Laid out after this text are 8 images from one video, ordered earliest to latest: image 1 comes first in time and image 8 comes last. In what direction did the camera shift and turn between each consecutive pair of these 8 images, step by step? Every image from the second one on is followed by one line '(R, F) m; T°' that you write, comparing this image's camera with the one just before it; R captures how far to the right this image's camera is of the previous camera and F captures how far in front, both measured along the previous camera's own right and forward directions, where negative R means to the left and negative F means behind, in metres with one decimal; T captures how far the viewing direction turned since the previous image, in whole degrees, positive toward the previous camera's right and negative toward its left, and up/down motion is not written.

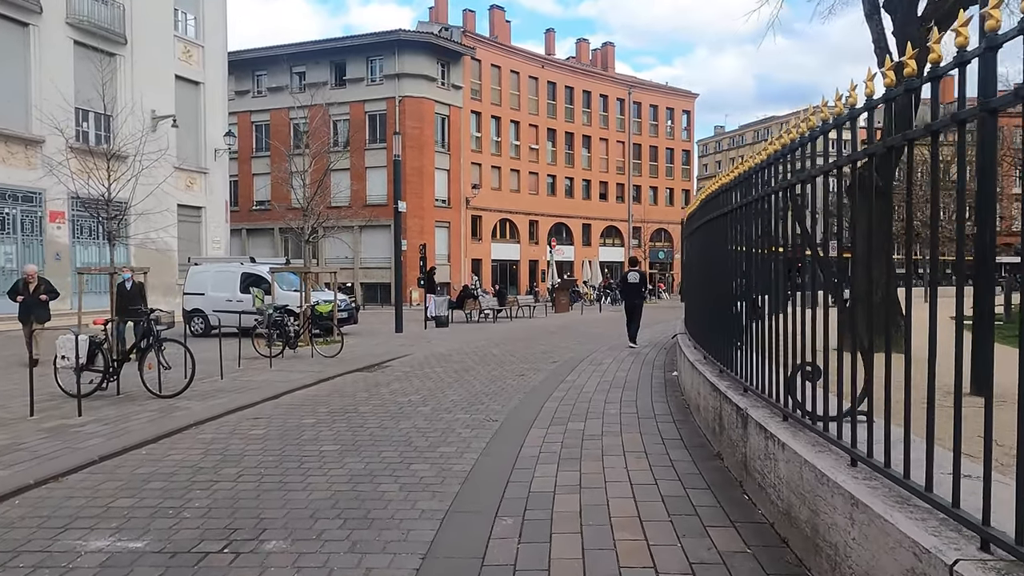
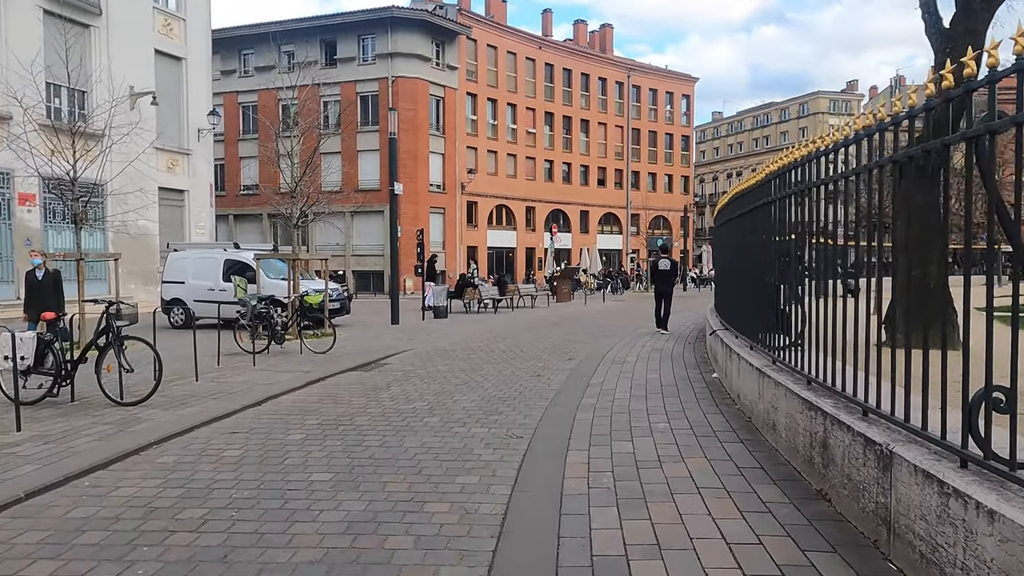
(-0.3, +1.2) m; +1°
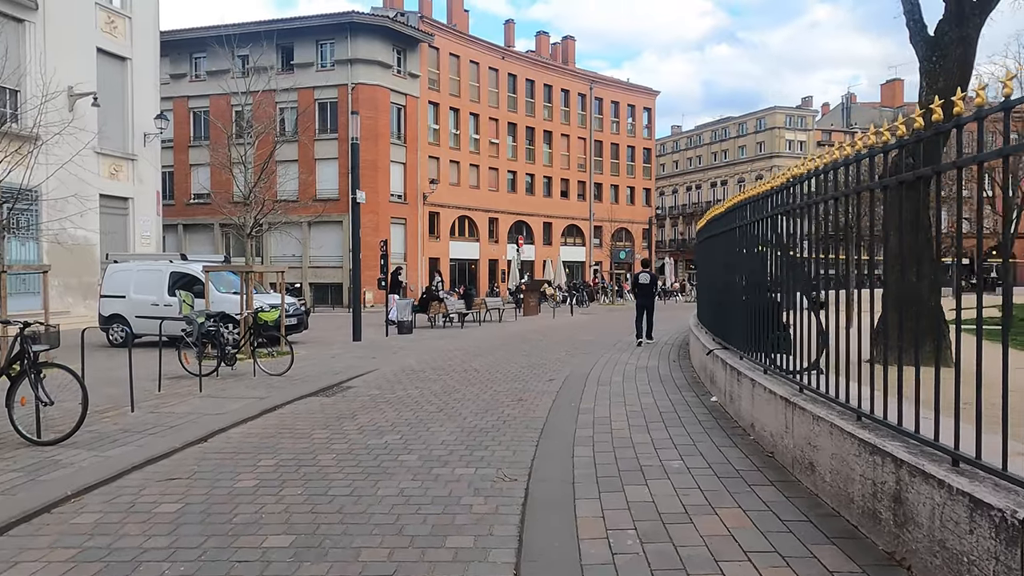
(-0.3, +0.8) m; +4°
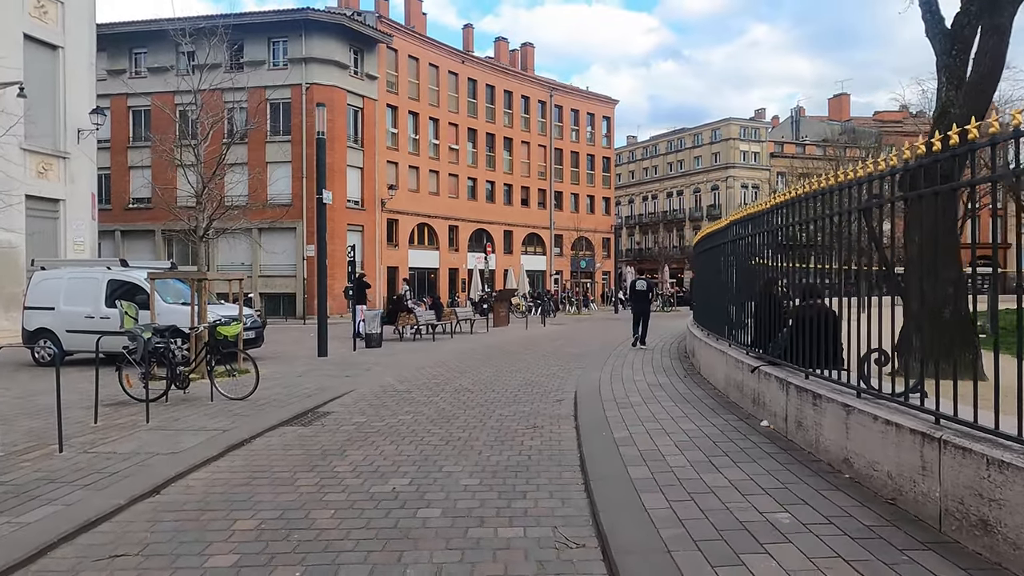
(-0.7, +1.2) m; +4°
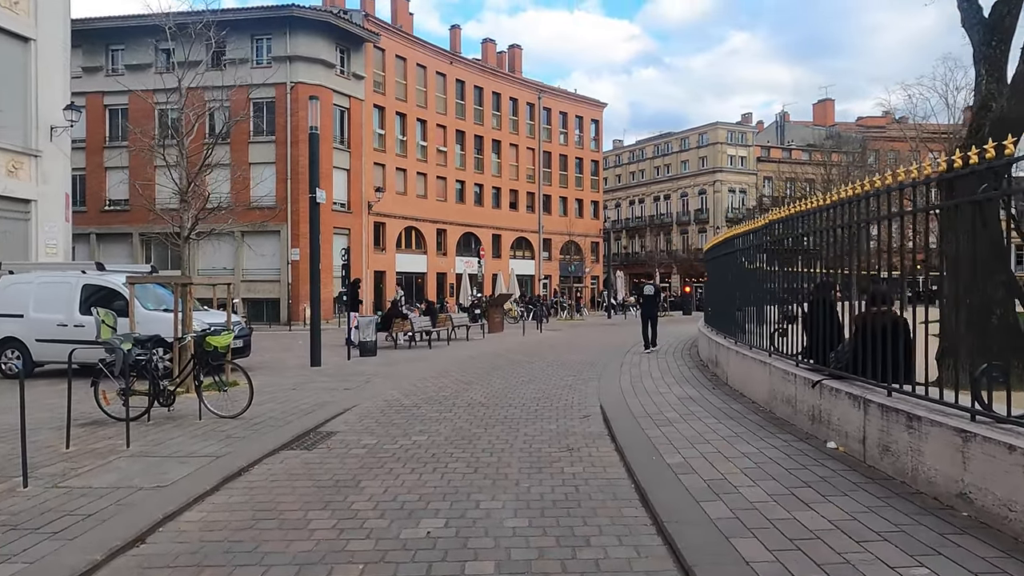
(-0.5, +0.8) m; +2°
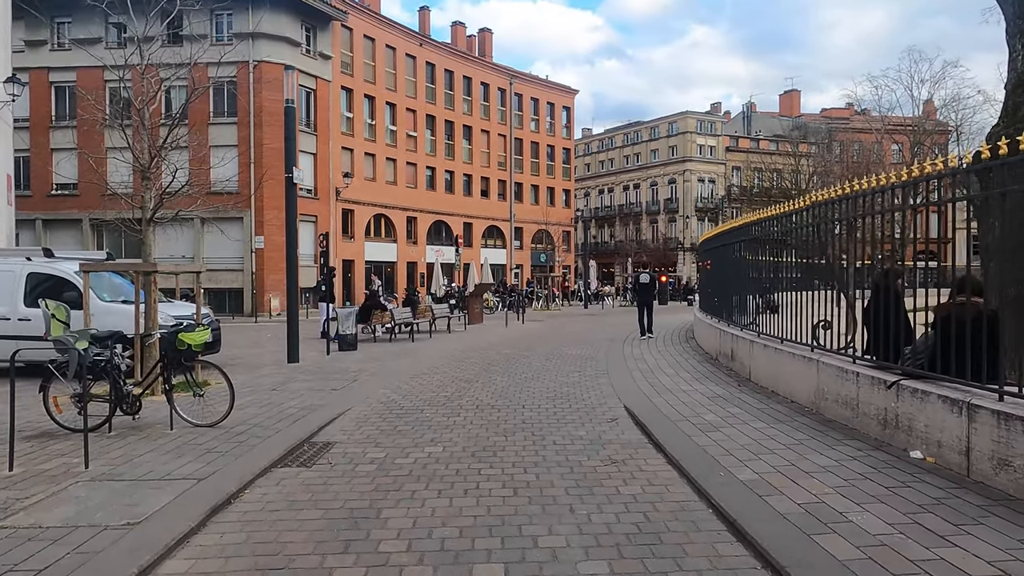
(-0.6, +0.9) m; +3°
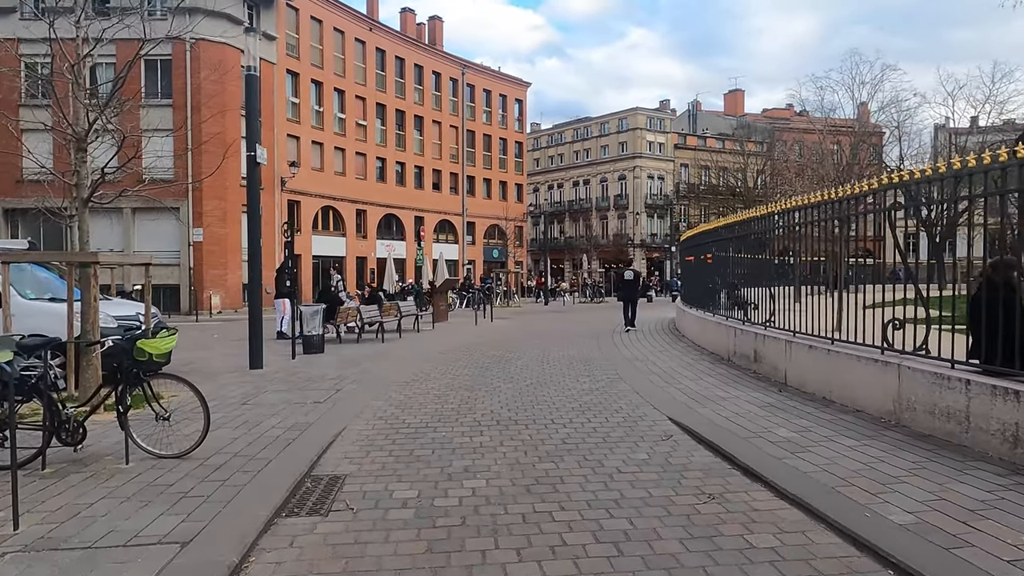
(-0.9, +1.2) m; +5°
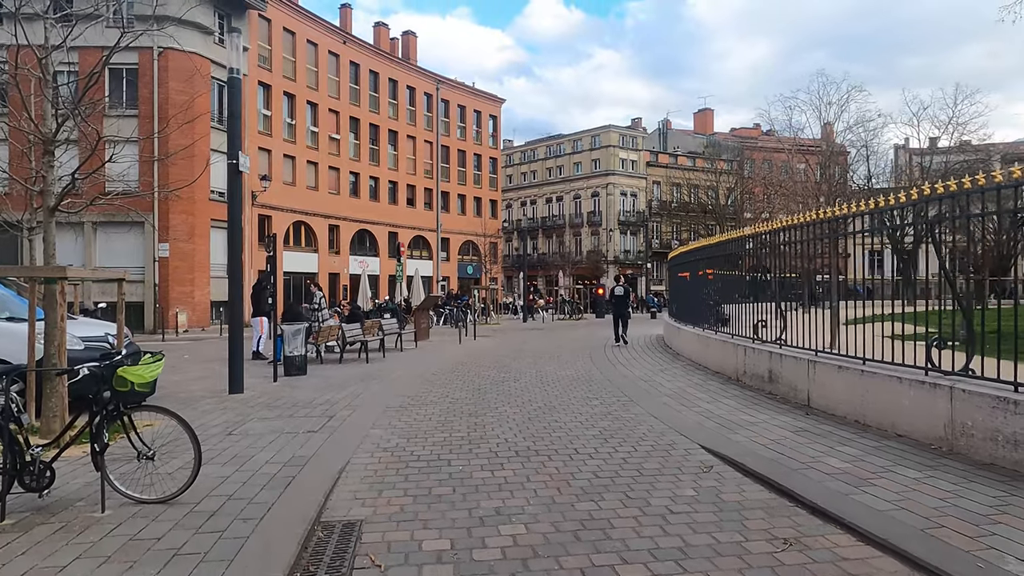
(-0.5, +0.6) m; +3°
